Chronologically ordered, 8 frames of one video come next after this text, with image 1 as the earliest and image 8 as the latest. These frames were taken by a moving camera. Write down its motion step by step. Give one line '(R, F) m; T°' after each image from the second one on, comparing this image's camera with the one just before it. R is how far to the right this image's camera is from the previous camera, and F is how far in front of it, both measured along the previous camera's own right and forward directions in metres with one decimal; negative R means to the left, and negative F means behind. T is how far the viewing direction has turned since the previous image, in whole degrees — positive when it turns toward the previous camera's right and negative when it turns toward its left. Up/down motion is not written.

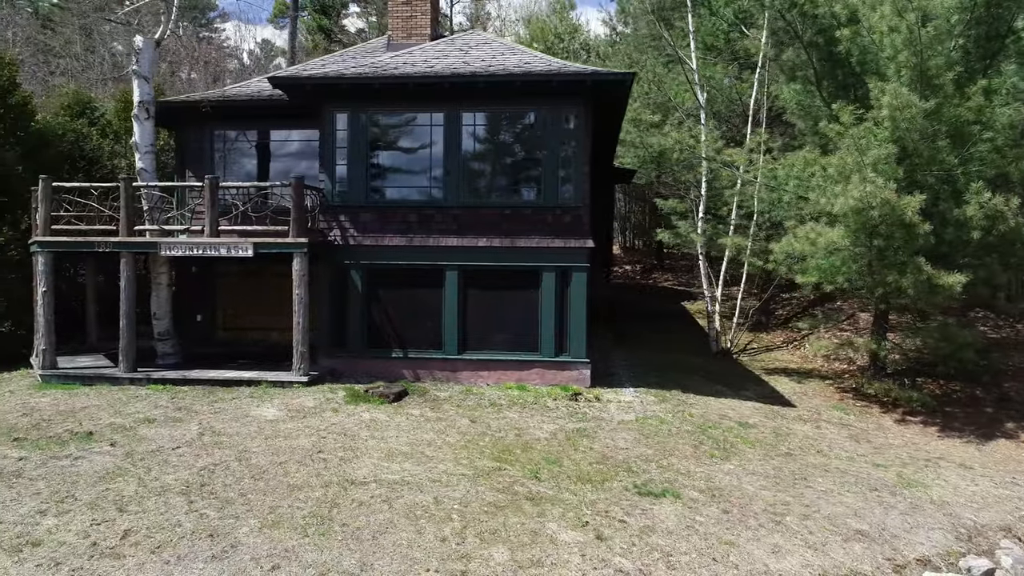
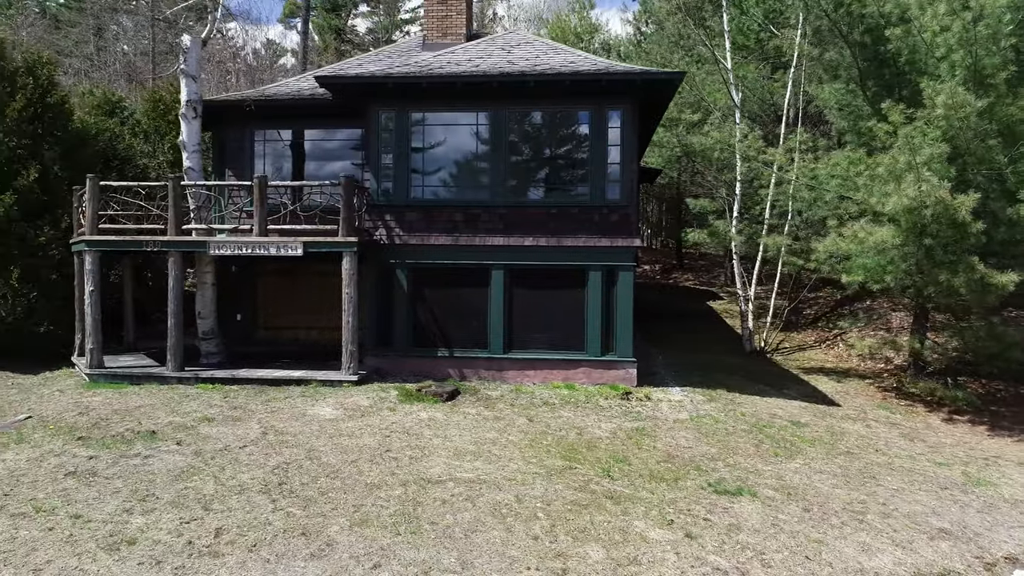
(-0.9, 0.0) m; 0°
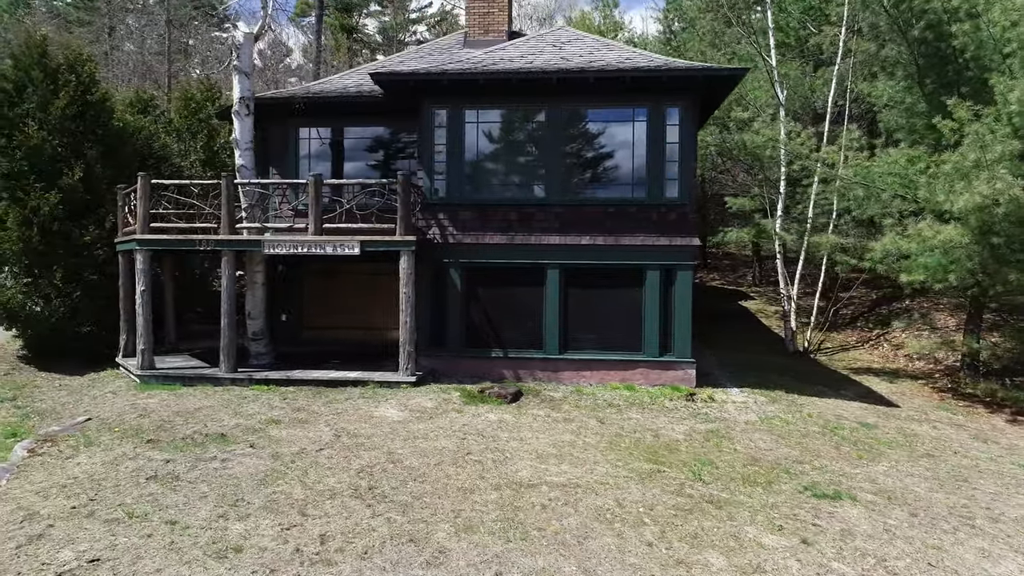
(-1.1, +0.2) m; 0°
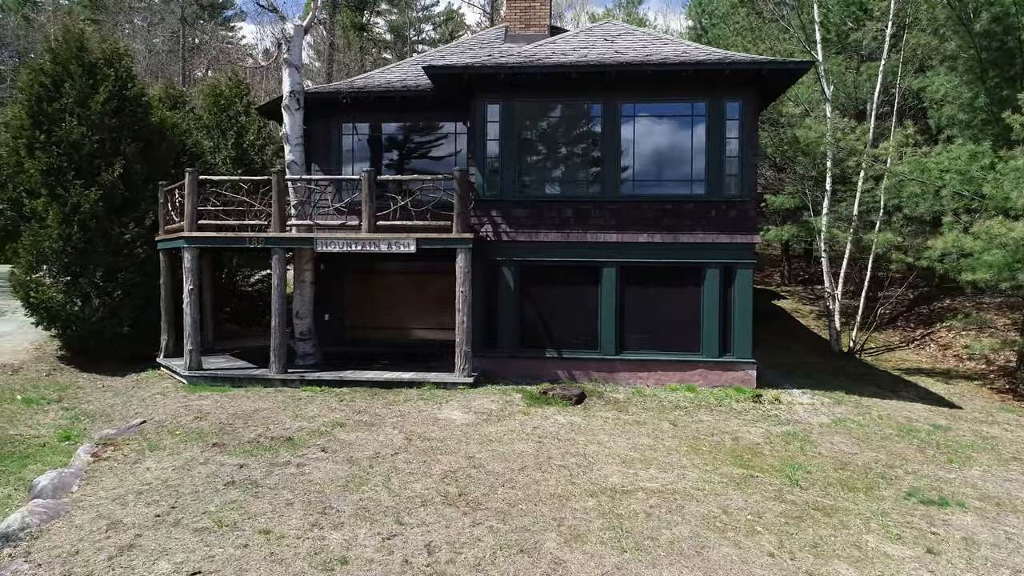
(-1.1, +0.3) m; 0°
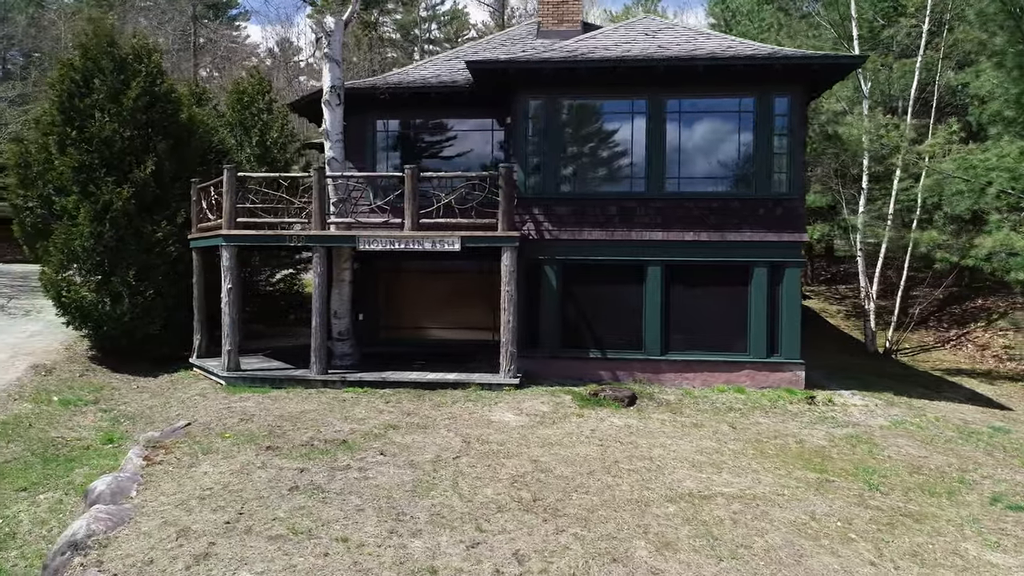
(-0.8, +0.2) m; 0°
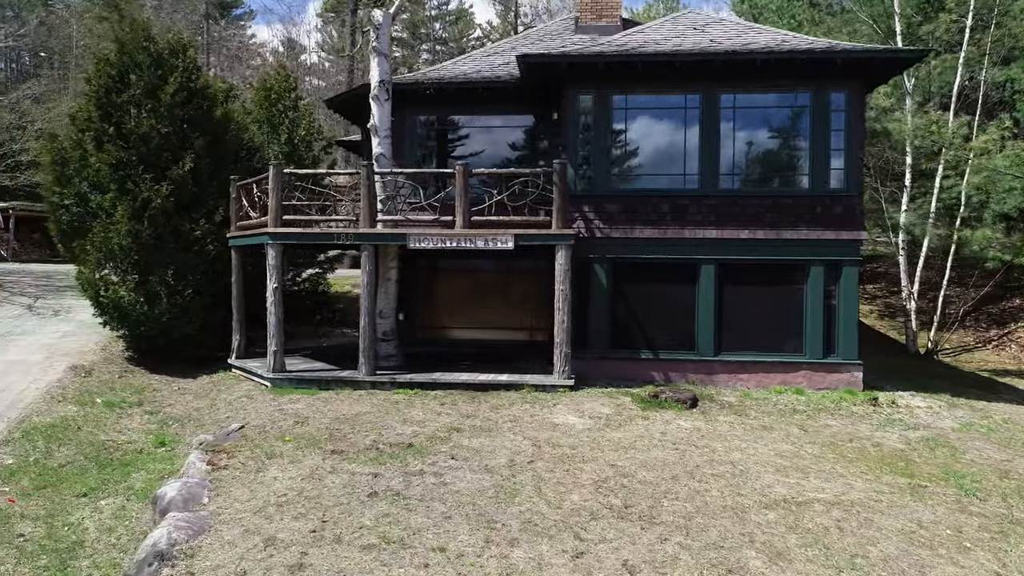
(-0.9, +0.2) m; 0°
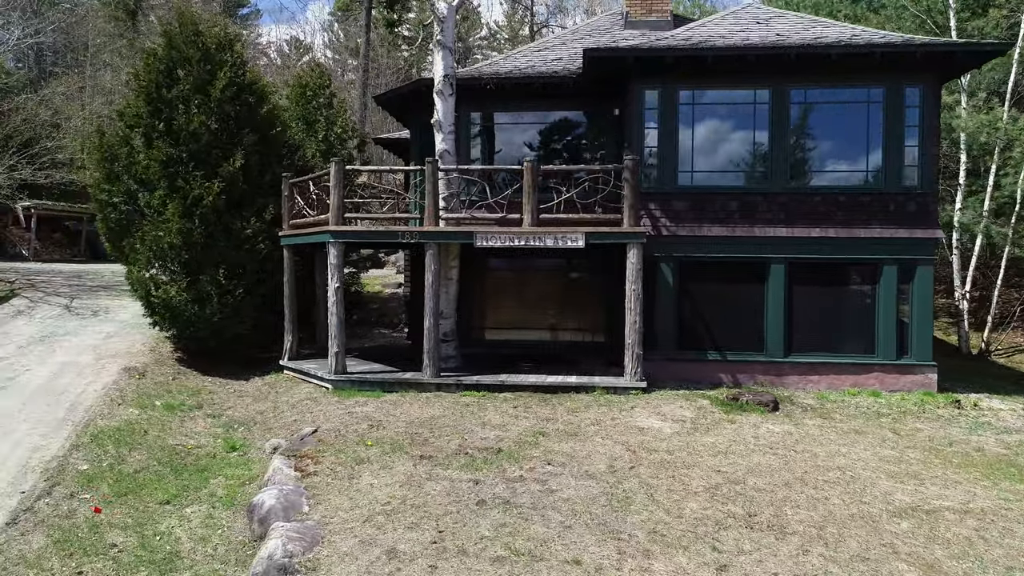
(-1.2, +0.3) m; 0°
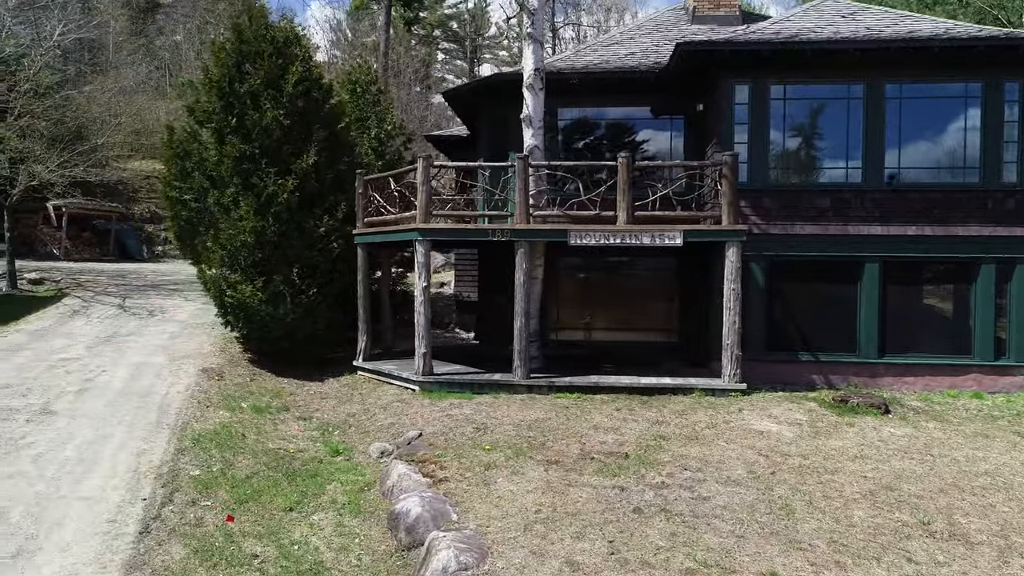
(-1.6, +0.3) m; 0°
